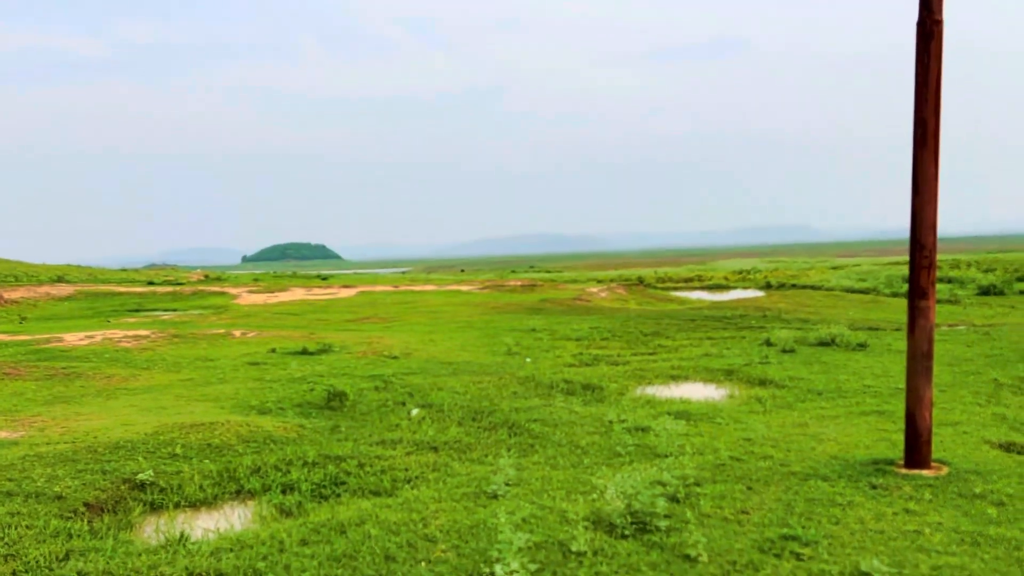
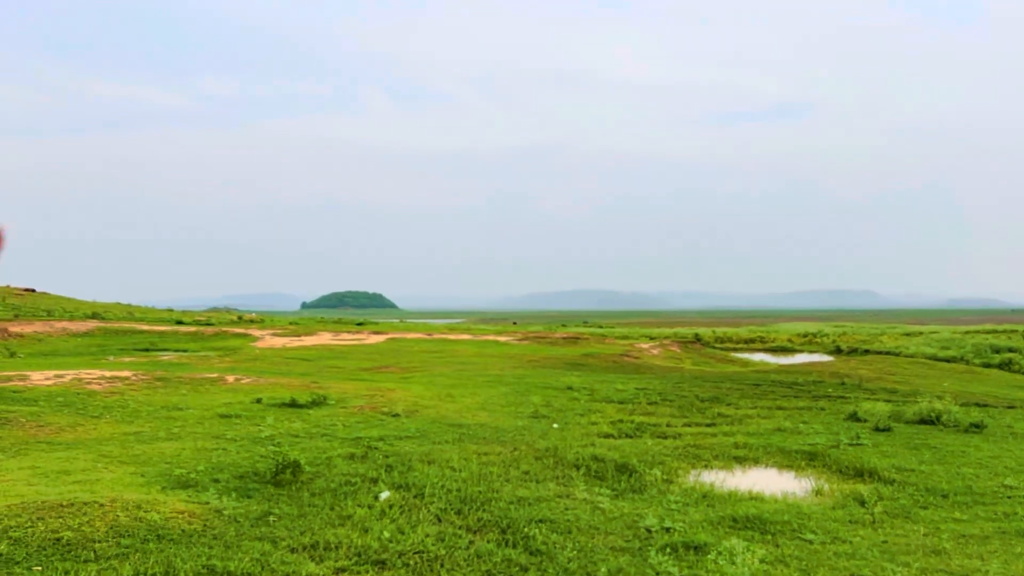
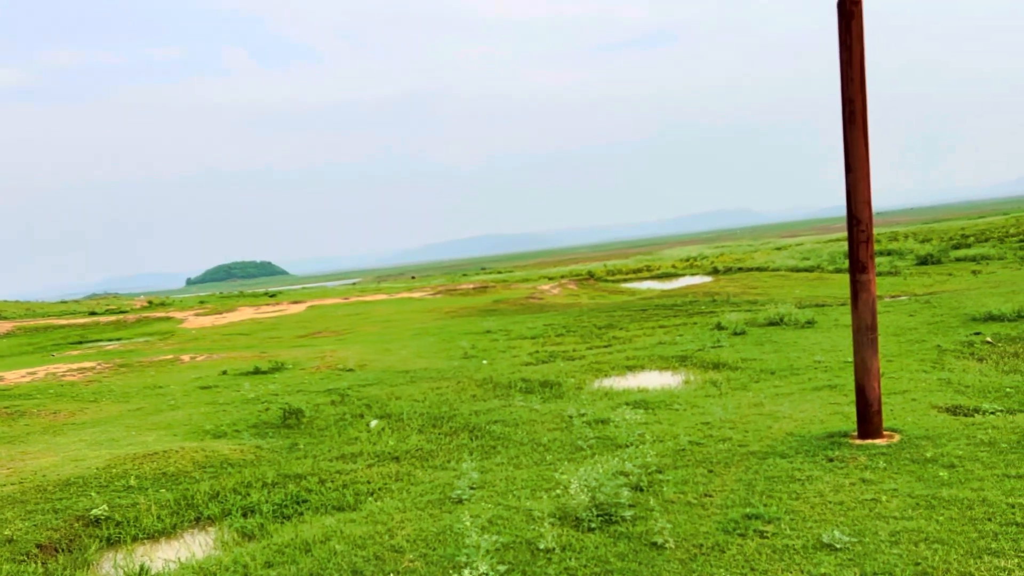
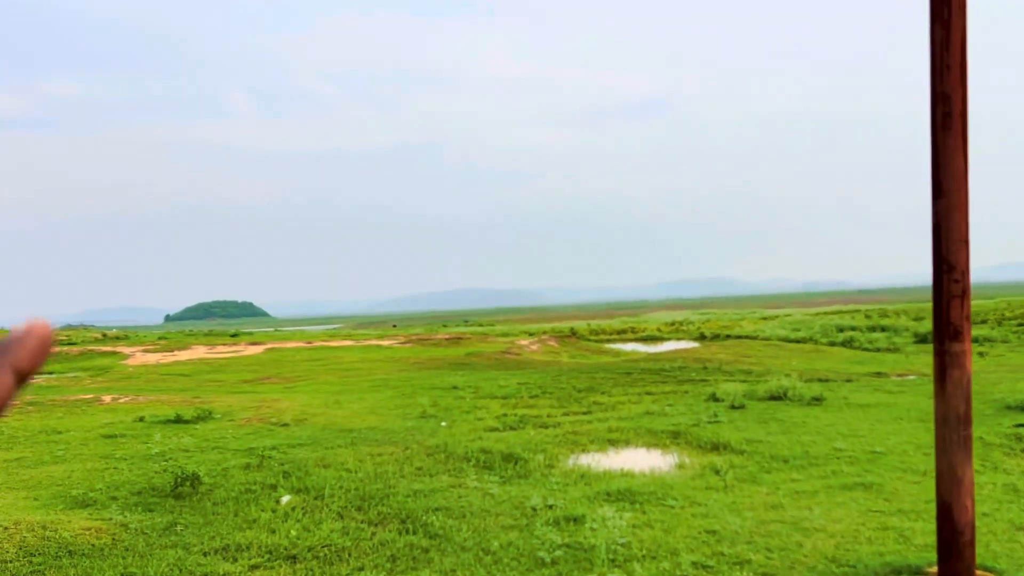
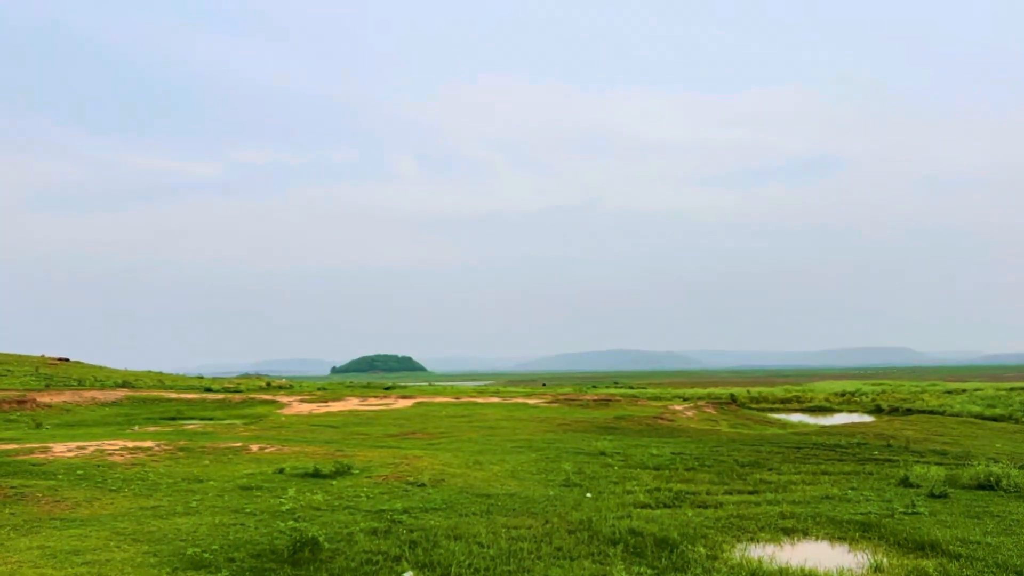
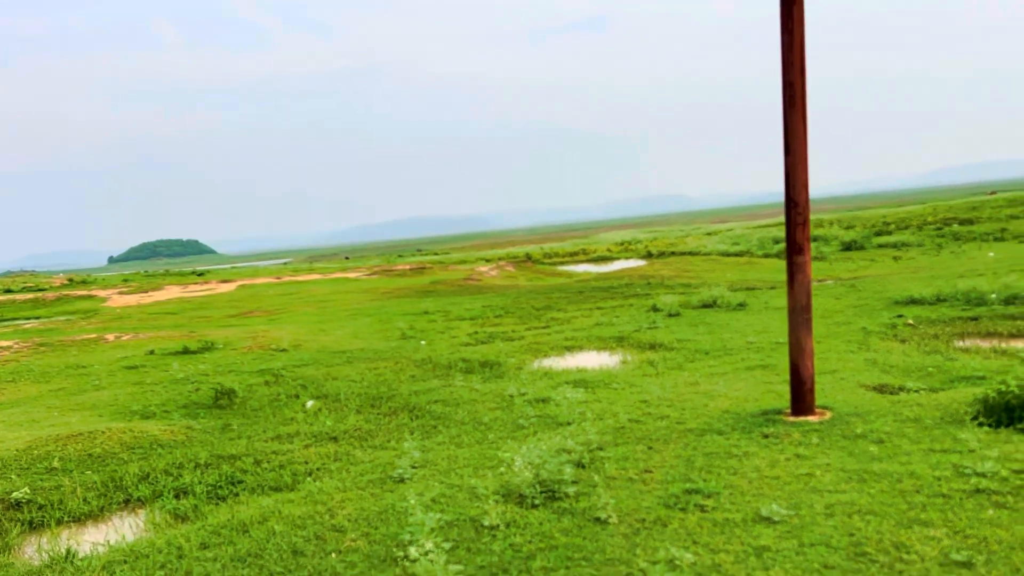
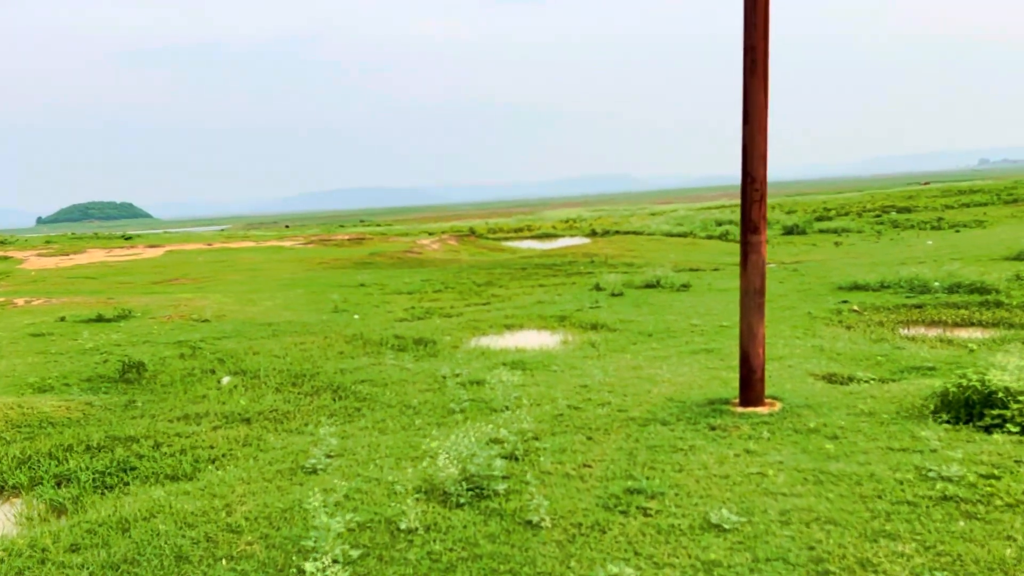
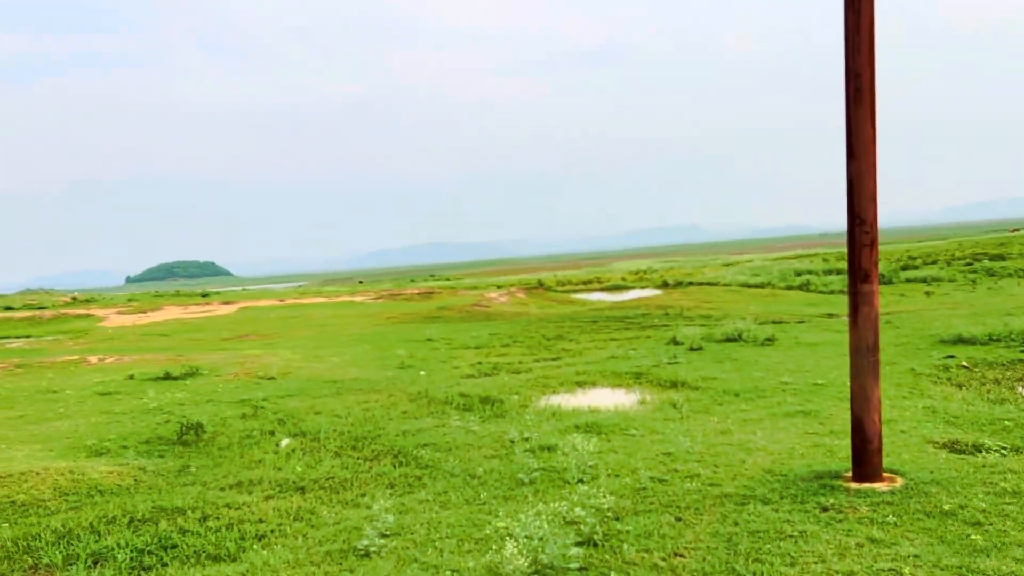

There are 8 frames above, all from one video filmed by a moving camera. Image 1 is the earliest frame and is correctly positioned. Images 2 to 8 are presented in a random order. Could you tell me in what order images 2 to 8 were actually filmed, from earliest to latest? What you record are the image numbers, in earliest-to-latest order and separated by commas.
3, 6, 7, 8, 4, 2, 5
